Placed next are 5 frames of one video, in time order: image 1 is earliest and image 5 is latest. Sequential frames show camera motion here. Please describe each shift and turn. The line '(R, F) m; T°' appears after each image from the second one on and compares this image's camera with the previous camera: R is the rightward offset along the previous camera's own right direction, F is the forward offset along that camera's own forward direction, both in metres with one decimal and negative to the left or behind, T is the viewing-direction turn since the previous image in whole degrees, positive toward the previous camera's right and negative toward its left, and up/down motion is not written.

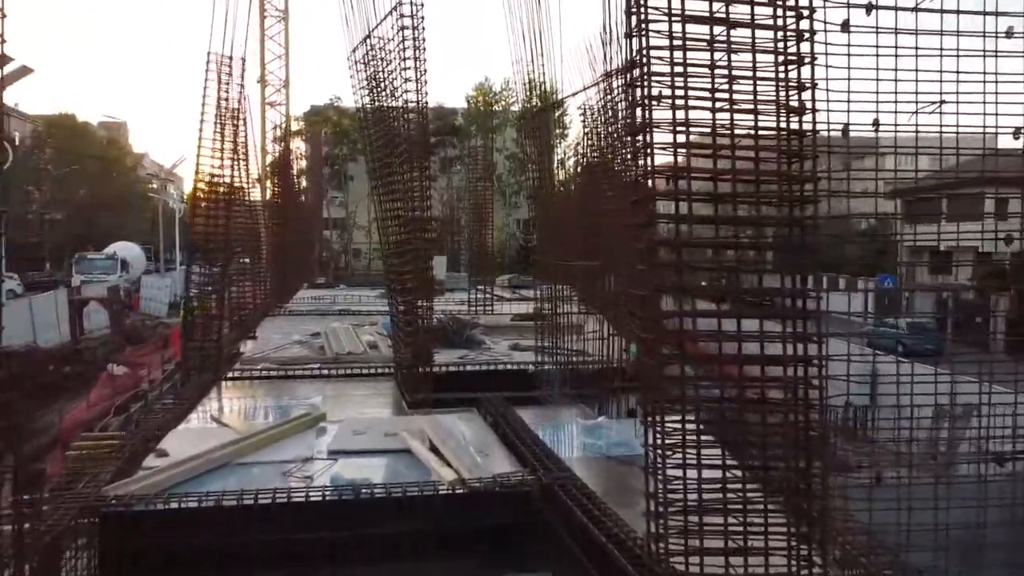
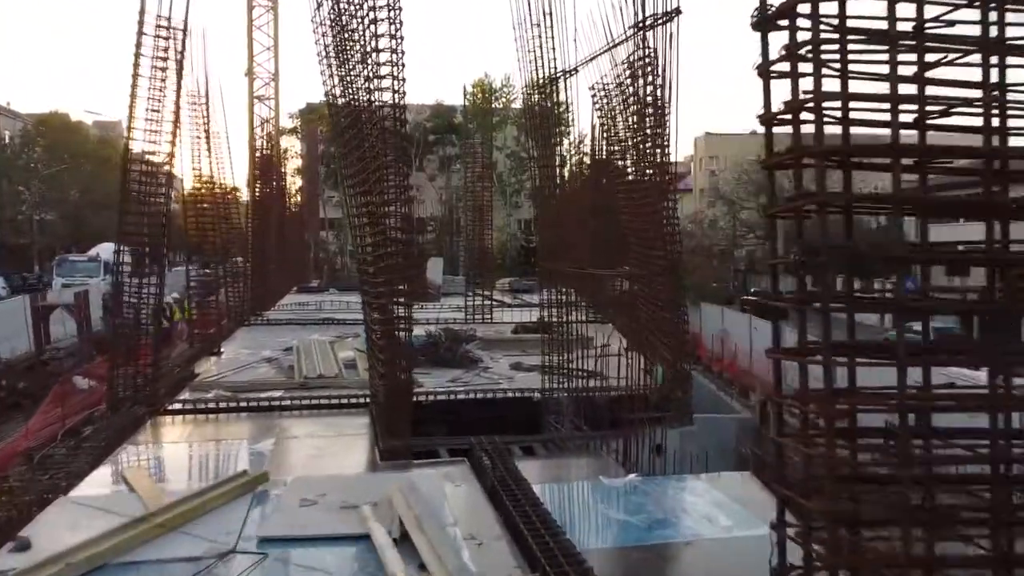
(0.0, +1.5) m; 0°
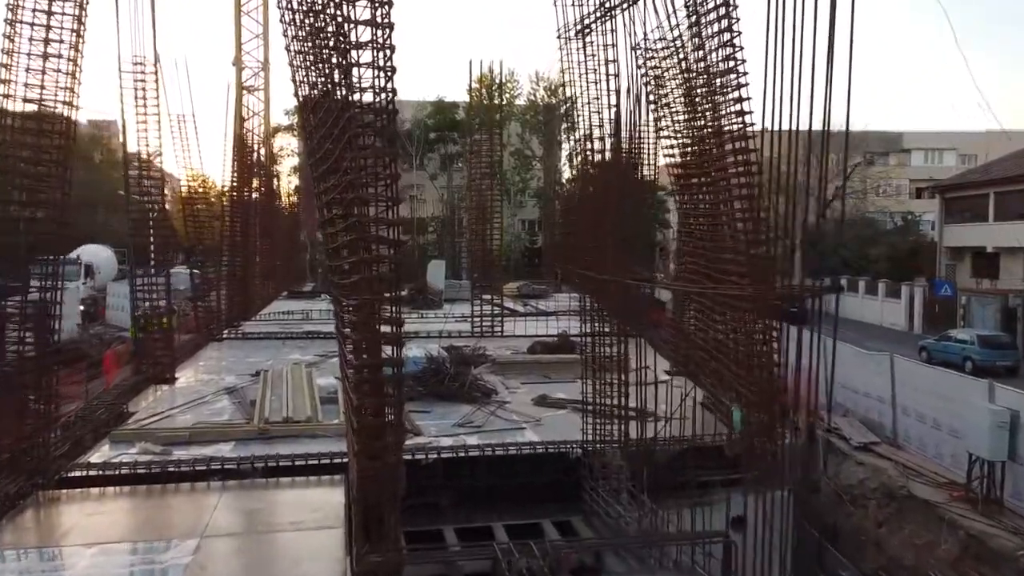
(-0.2, +1.9) m; 0°
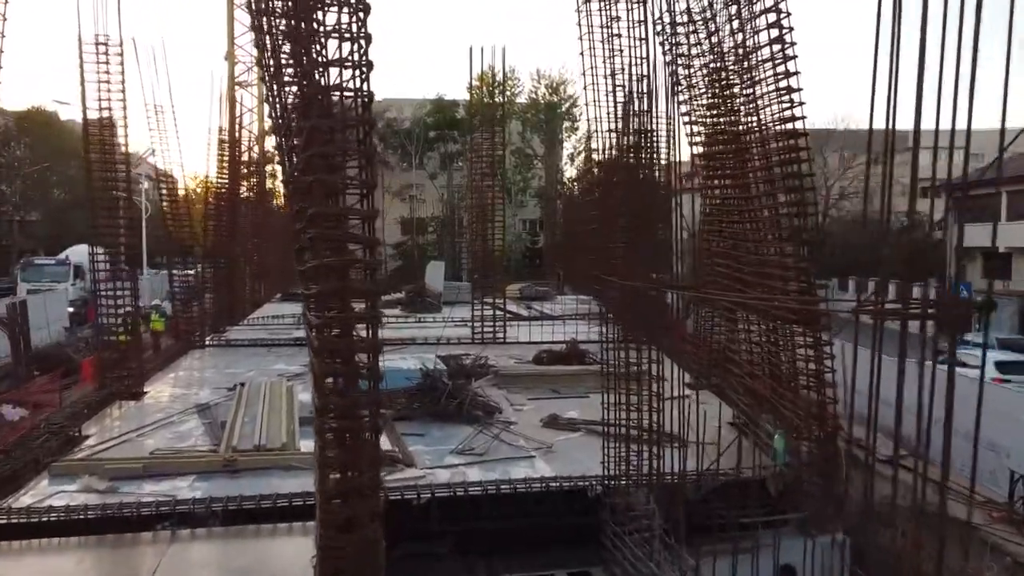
(0.0, +0.8) m; 0°
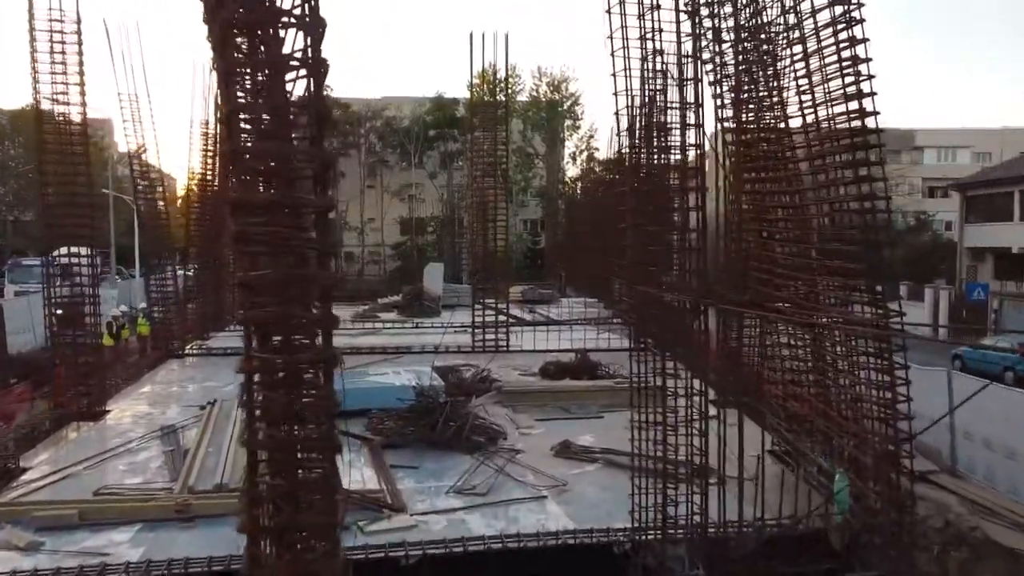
(0.0, +0.8) m; 0°
